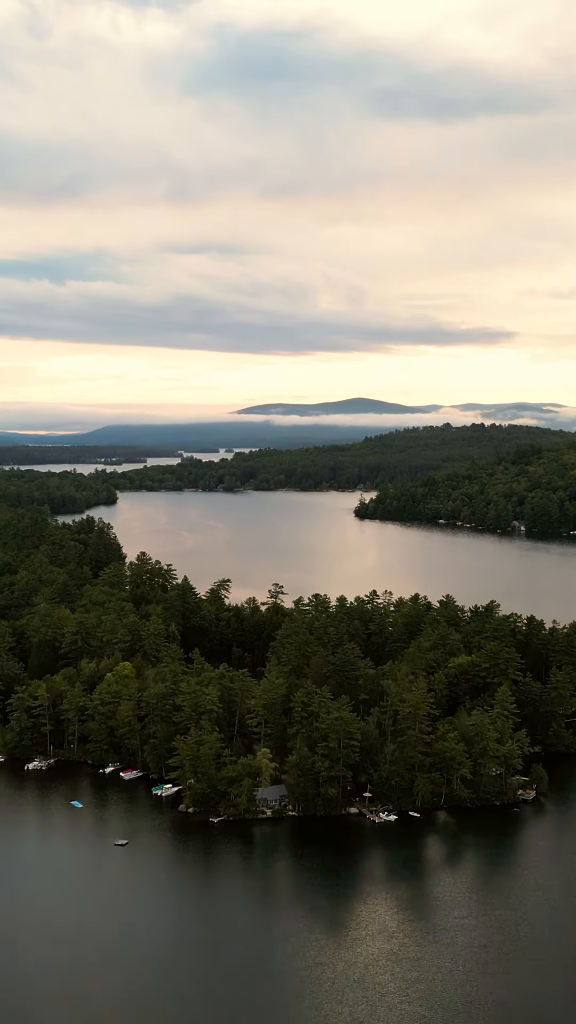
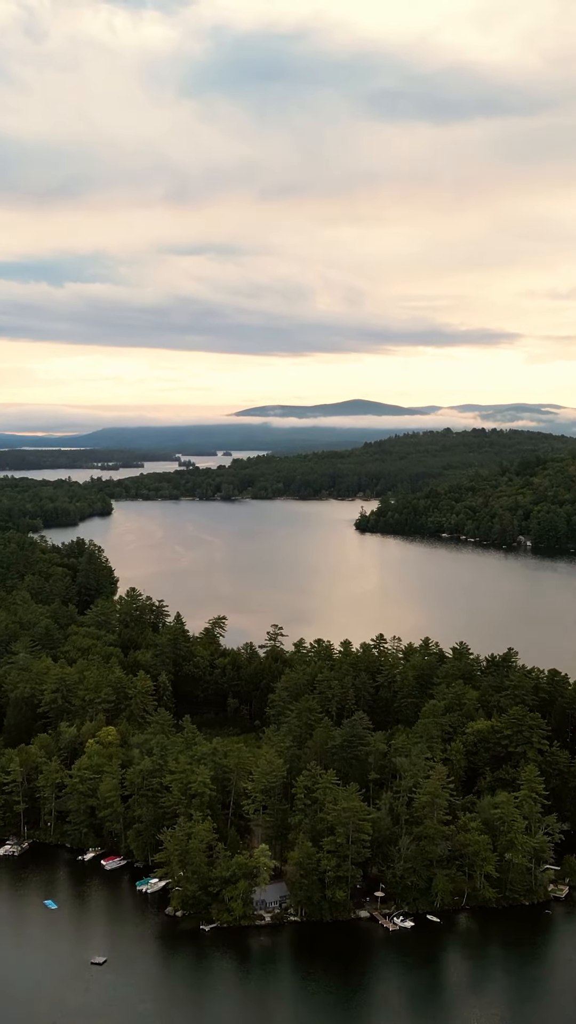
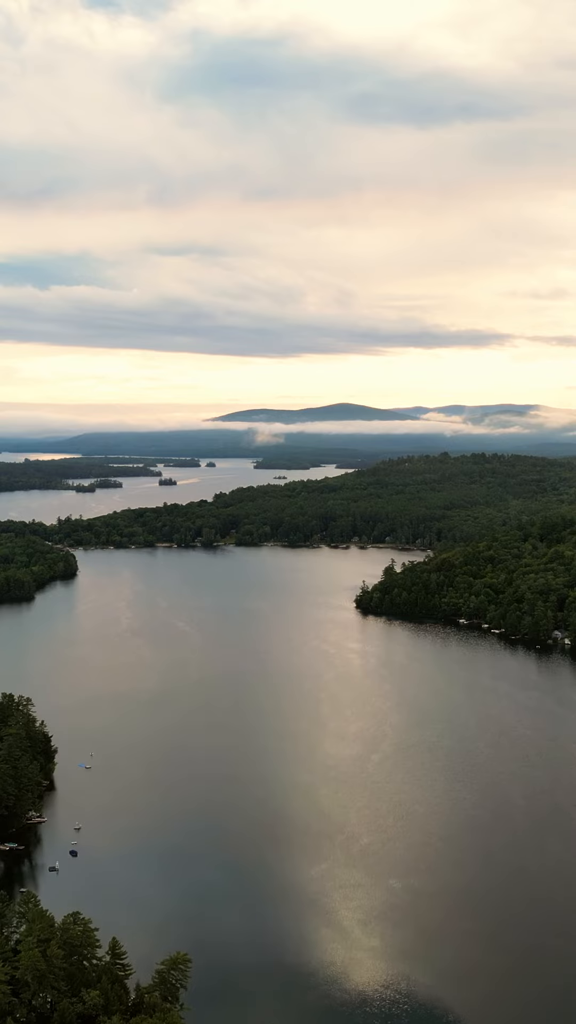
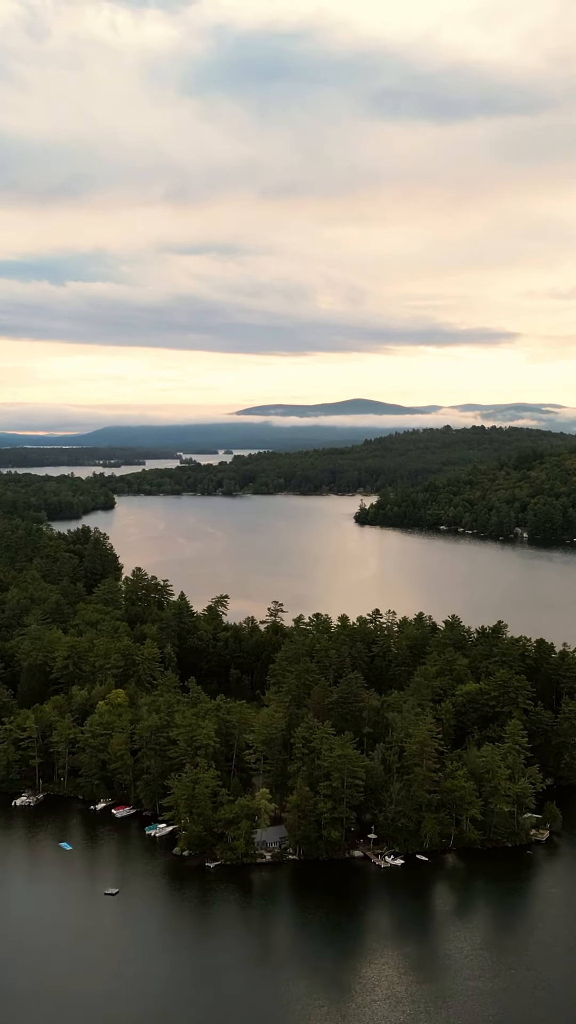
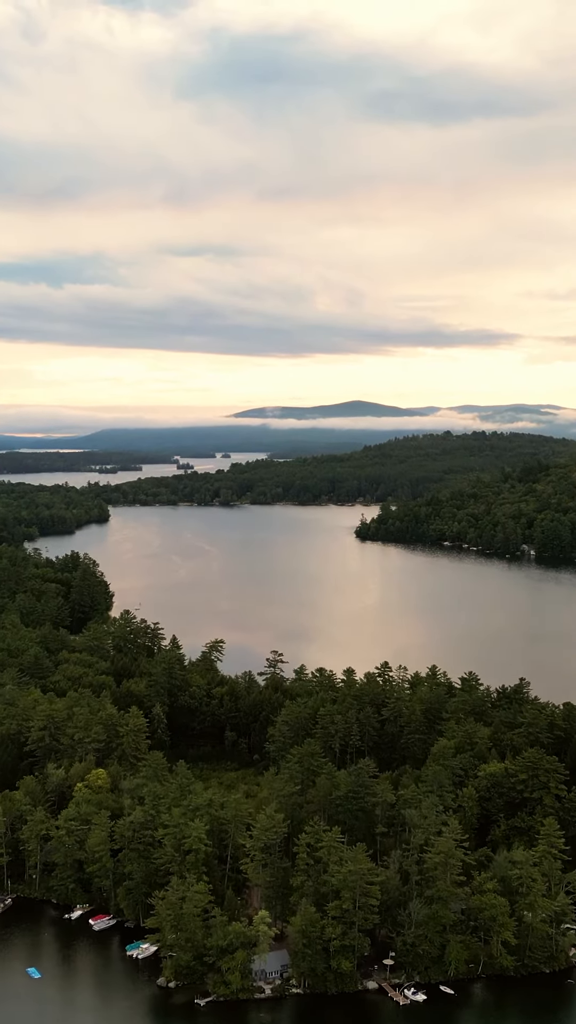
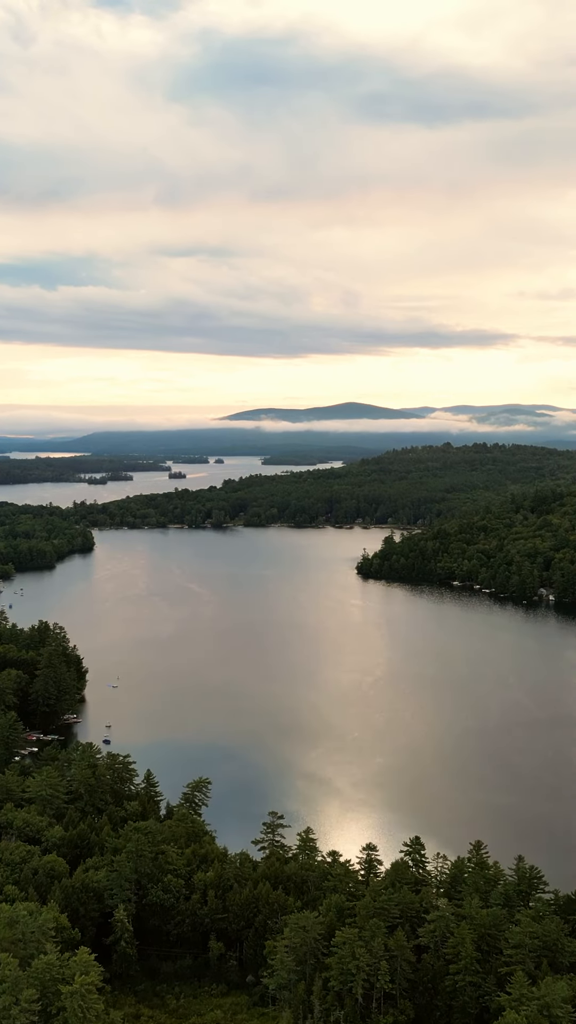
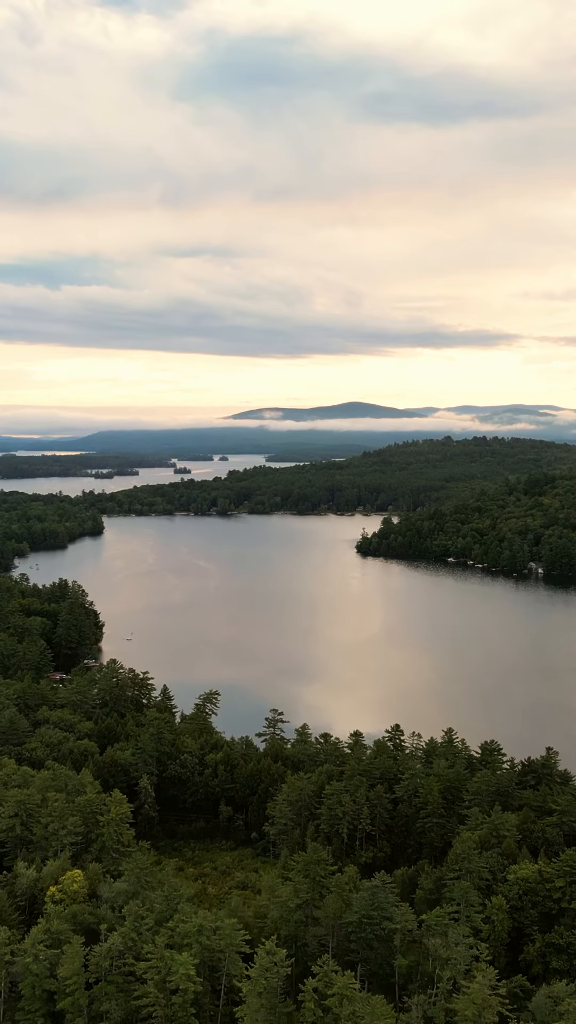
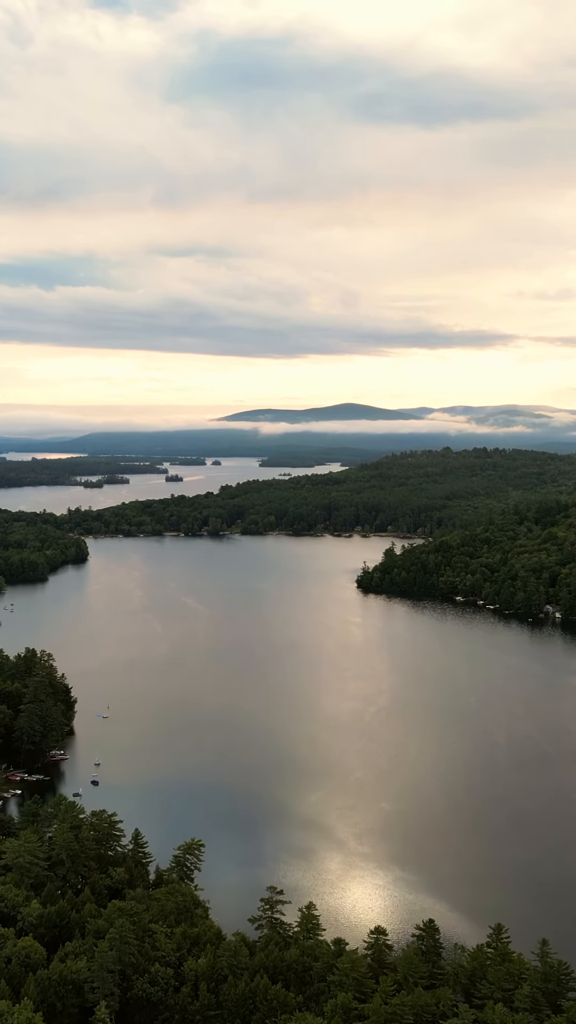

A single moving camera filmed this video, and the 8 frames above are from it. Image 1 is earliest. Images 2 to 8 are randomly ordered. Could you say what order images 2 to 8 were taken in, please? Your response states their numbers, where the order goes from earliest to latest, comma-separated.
4, 2, 5, 7, 6, 8, 3
